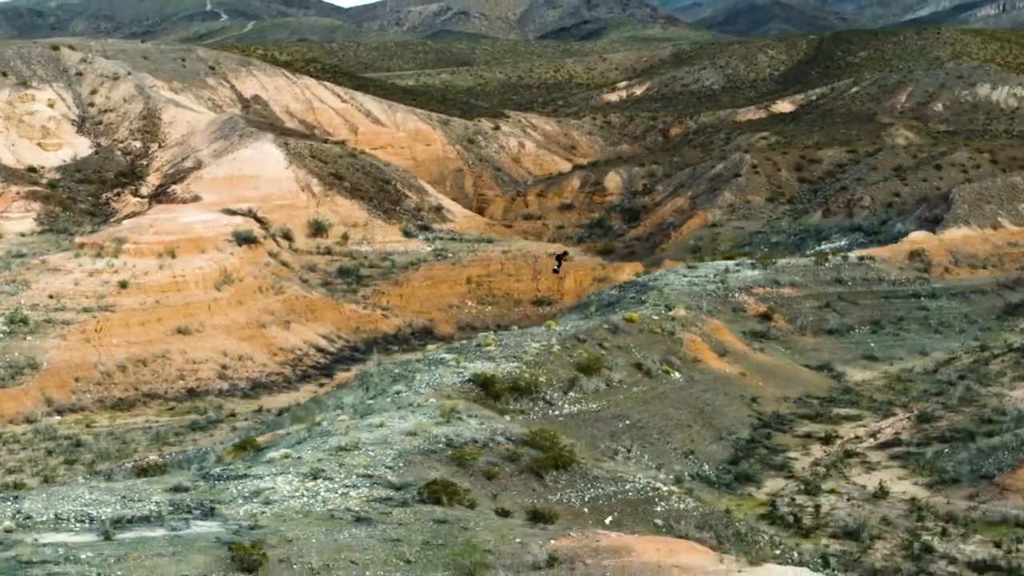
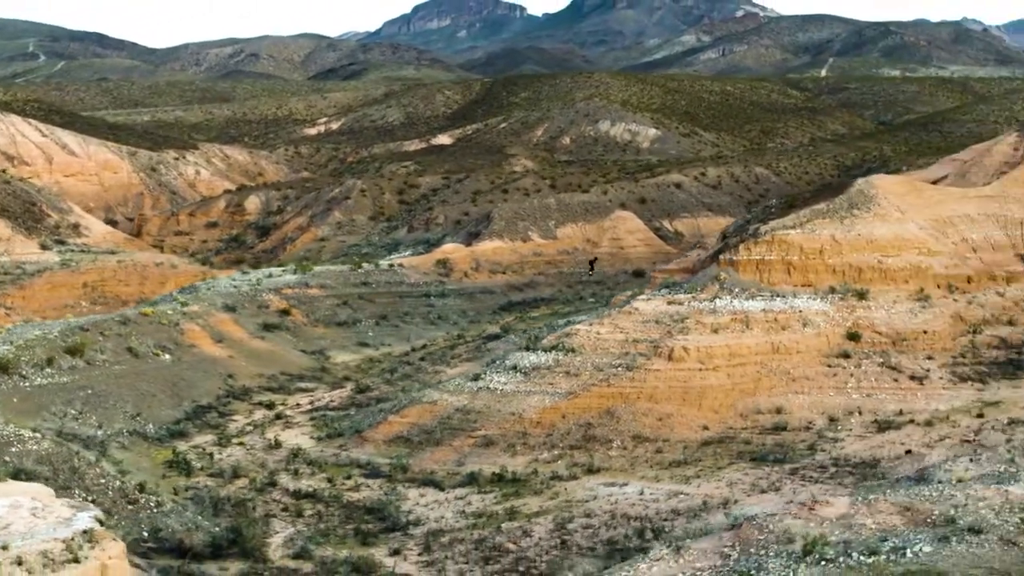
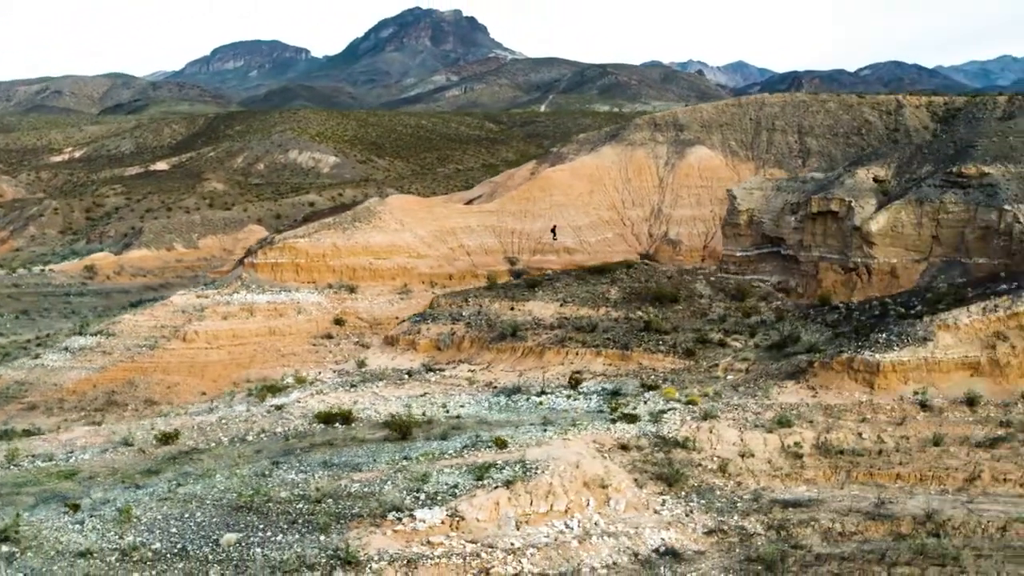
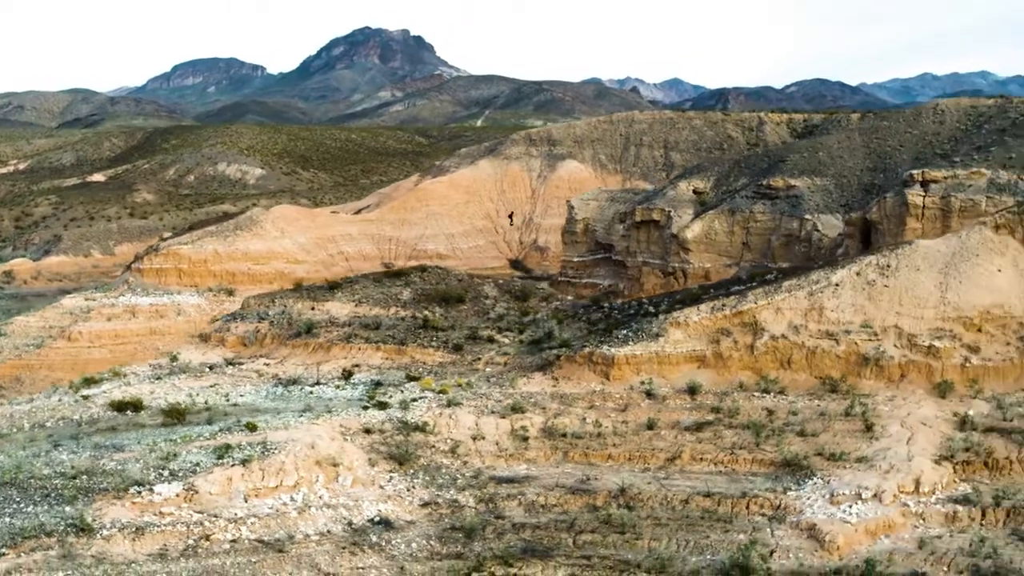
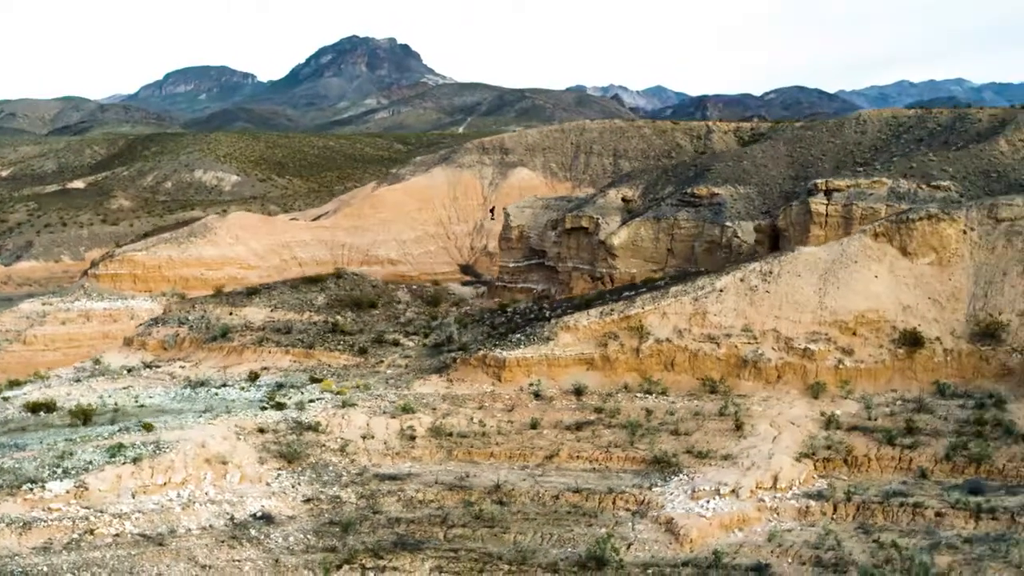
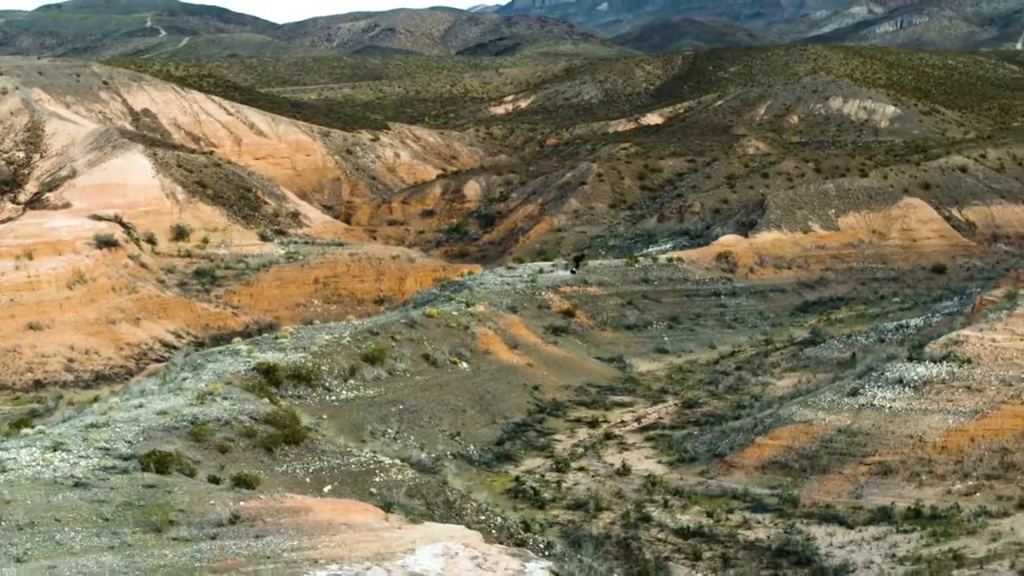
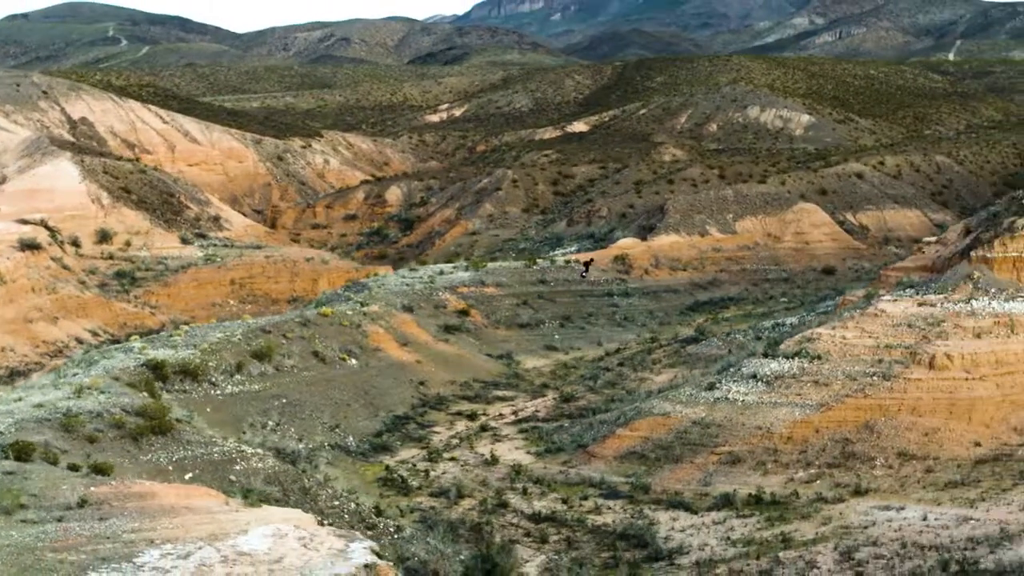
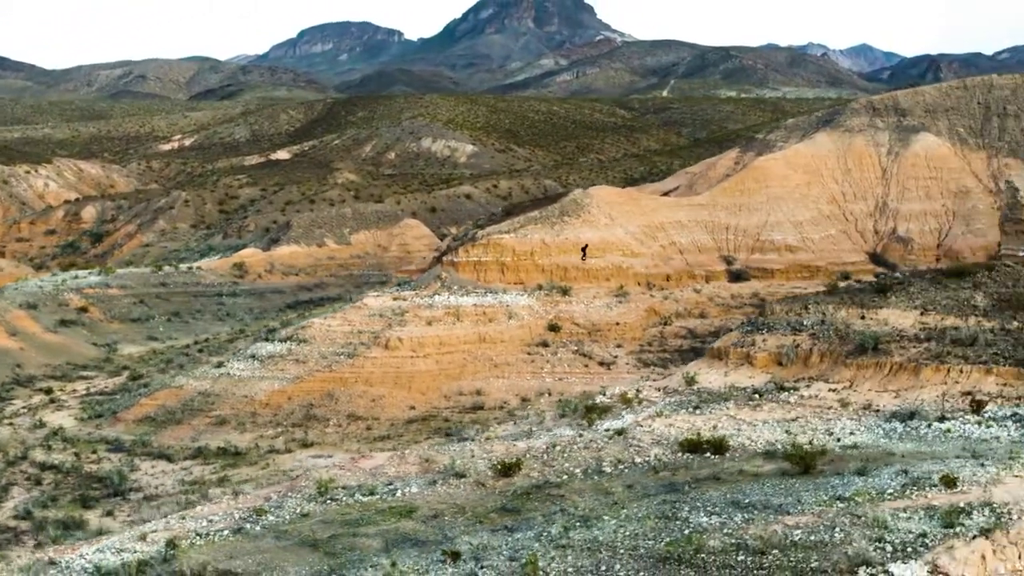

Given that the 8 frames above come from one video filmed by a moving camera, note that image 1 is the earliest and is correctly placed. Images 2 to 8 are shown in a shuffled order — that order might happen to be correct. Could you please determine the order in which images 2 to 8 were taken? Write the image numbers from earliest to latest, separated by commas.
6, 7, 2, 8, 3, 4, 5
